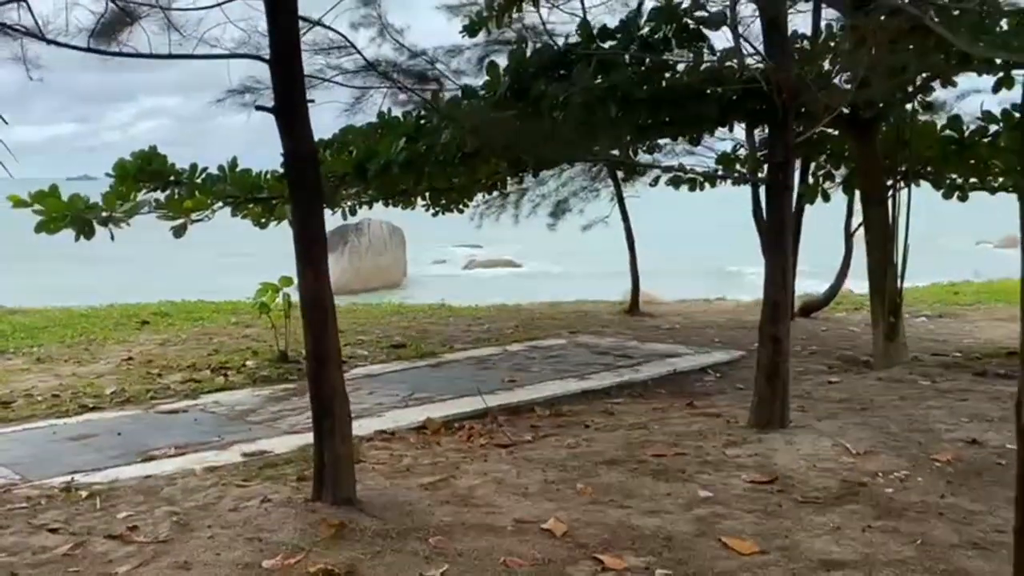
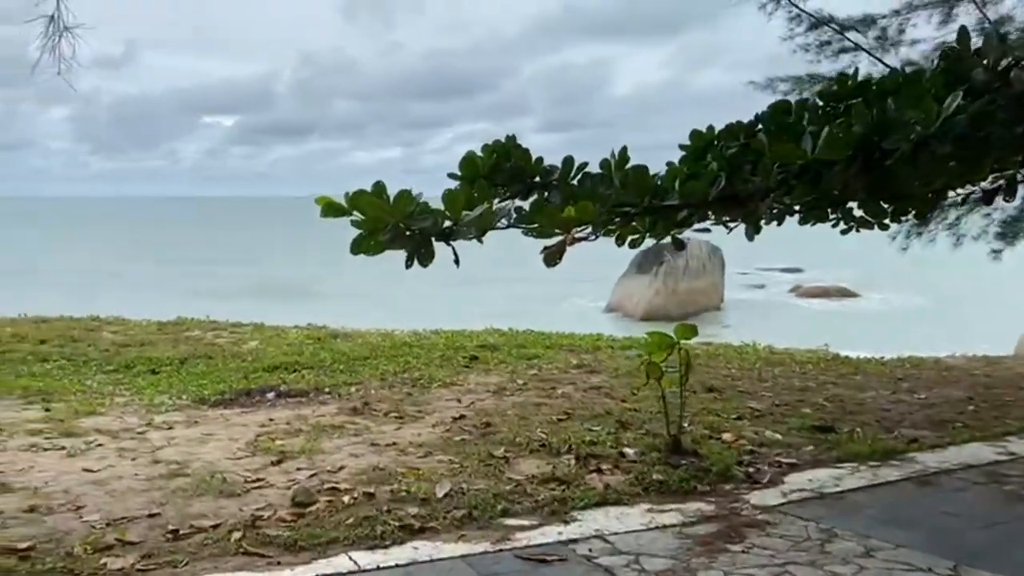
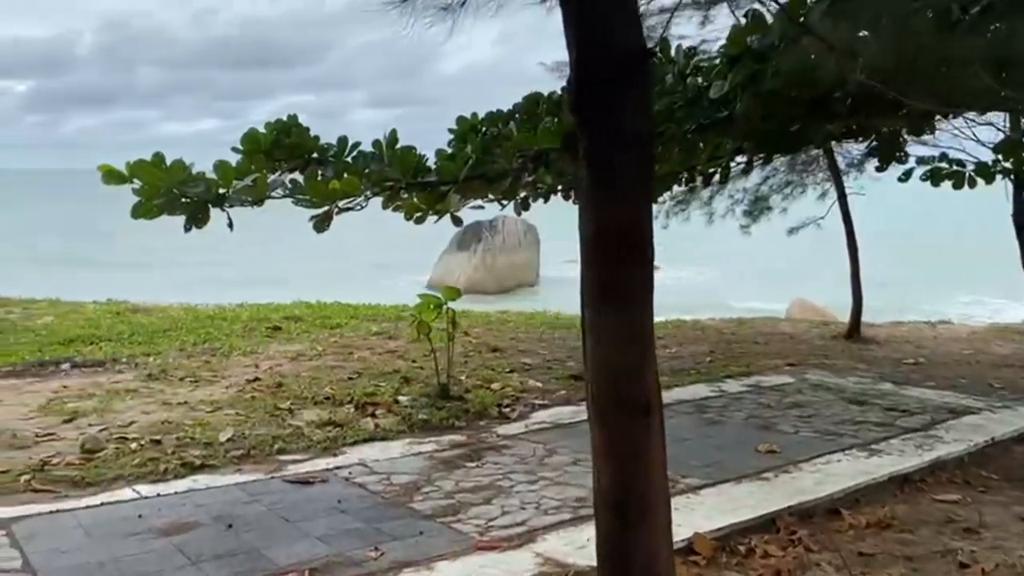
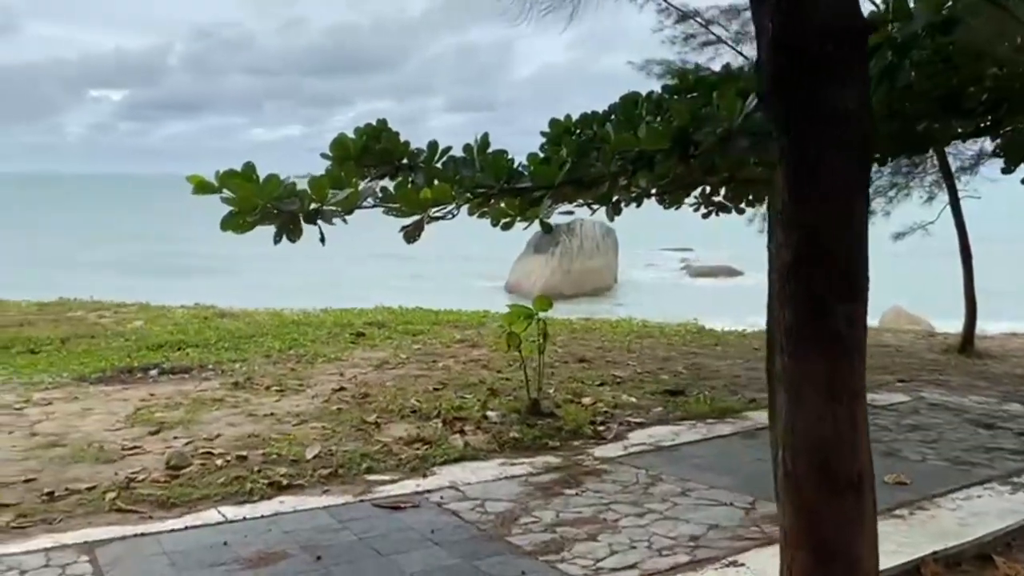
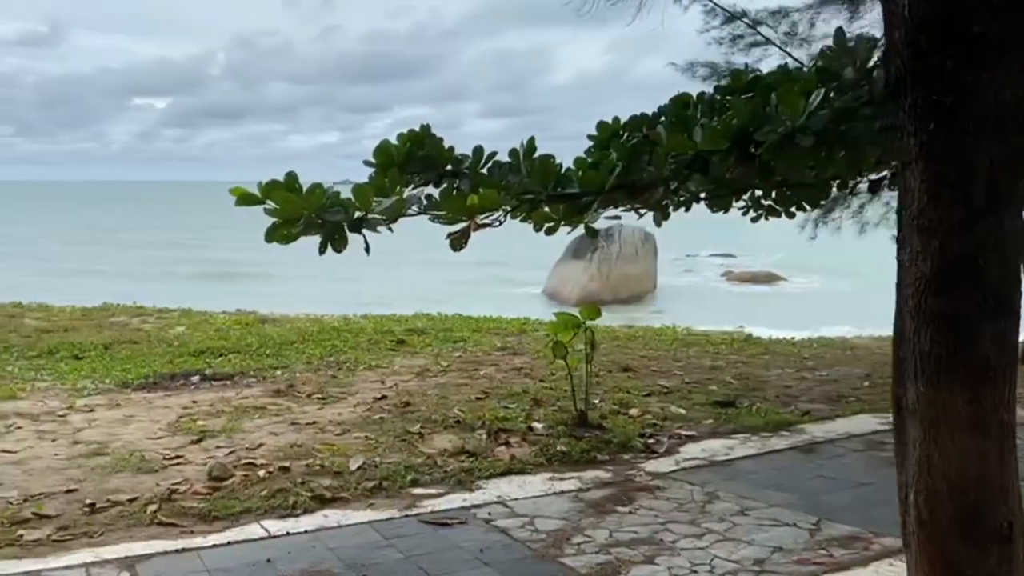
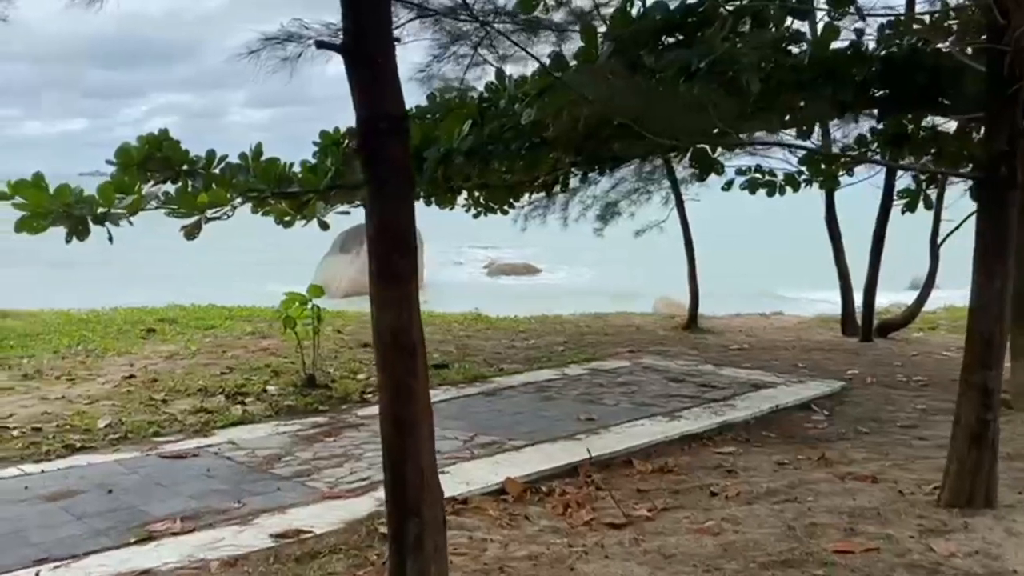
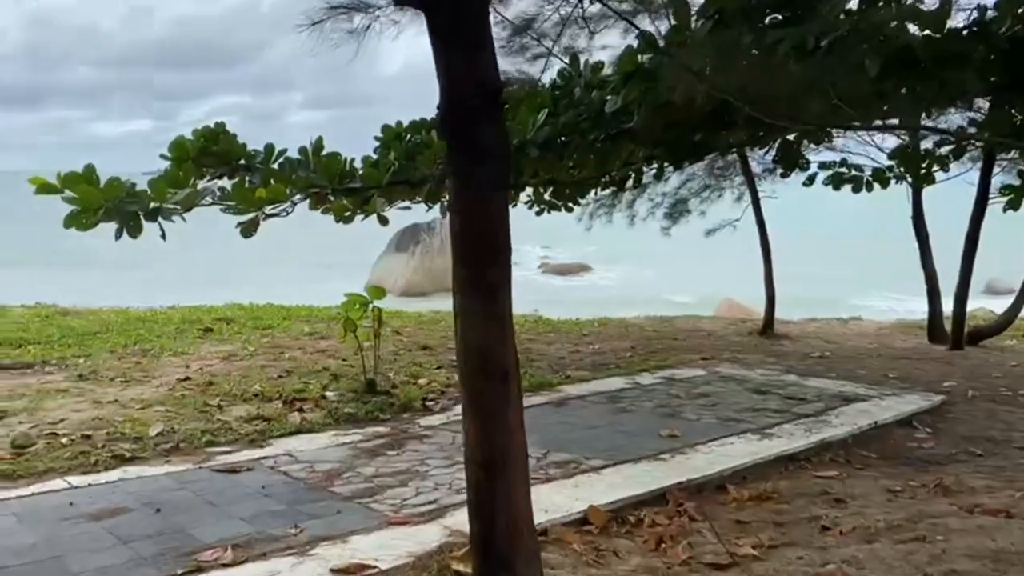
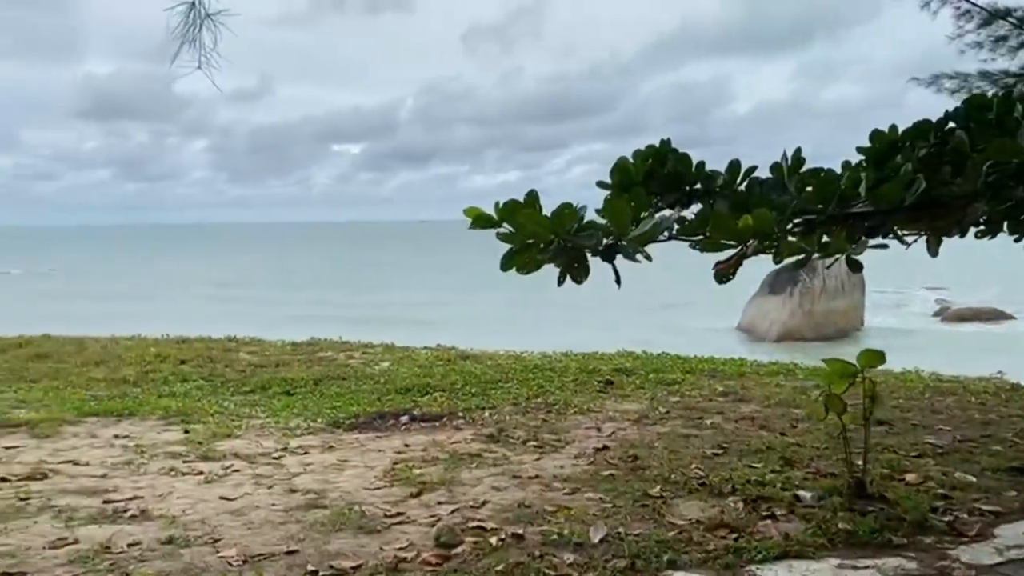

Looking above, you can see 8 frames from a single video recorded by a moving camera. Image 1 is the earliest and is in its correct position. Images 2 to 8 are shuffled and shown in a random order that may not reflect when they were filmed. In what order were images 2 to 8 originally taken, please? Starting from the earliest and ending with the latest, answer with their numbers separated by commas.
6, 7, 3, 4, 5, 2, 8
